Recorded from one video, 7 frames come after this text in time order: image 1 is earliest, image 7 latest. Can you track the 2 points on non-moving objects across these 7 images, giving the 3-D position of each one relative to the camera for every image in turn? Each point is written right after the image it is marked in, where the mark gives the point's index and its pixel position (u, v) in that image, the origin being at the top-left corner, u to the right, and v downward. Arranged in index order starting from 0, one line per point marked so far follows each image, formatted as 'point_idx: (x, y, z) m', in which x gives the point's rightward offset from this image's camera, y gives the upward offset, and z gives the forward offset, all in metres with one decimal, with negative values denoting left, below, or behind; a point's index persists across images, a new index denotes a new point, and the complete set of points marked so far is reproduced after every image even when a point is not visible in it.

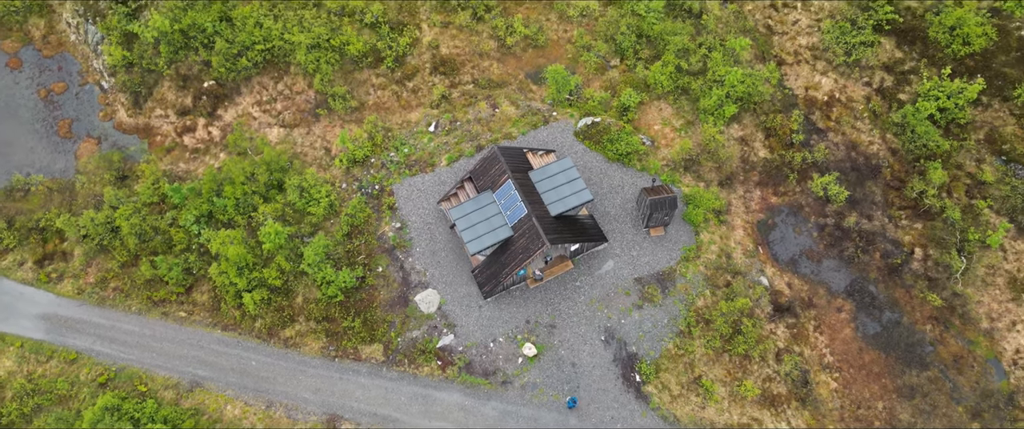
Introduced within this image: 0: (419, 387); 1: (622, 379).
0: (-2.3, -4.3, +19.3) m
1: (+2.7, -4.0, +19.2) m
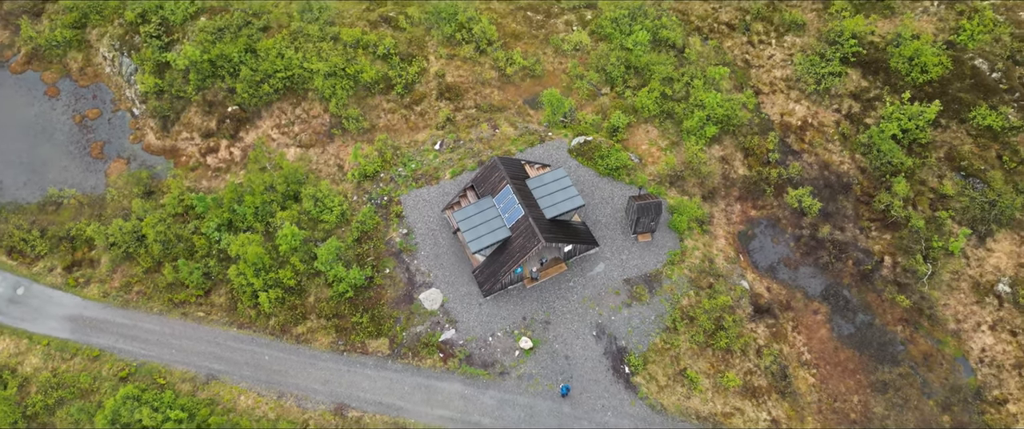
0: (-2.4, -4.3, +20.6) m
1: (+2.6, -4.1, +20.5) m
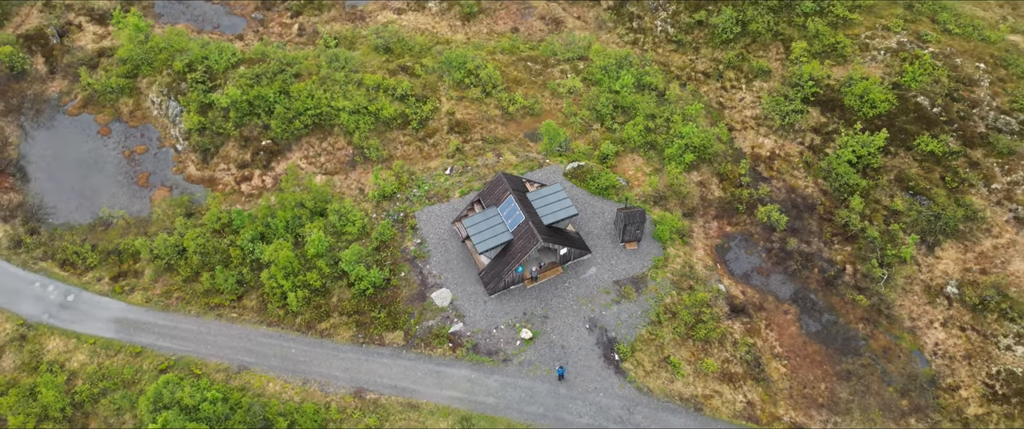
0: (-2.3, -4.4, +23.0) m
1: (+2.7, -4.2, +22.9) m
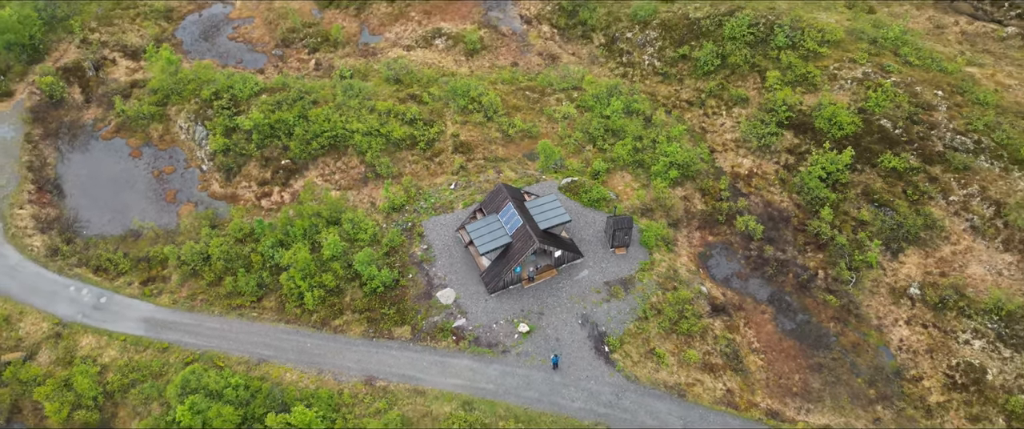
0: (-2.4, -4.5, +25.0) m
1: (+2.6, -4.3, +25.0) m
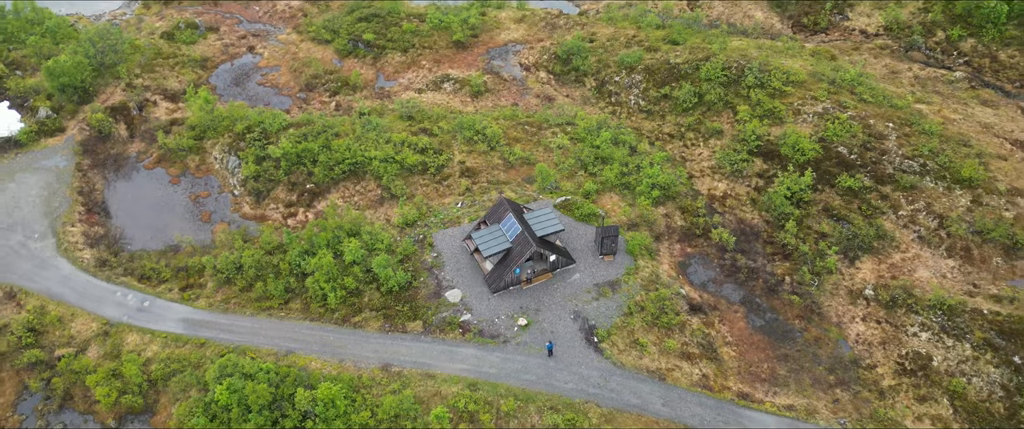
0: (-2.4, -4.7, +28.2) m
1: (+2.6, -4.5, +28.2) m
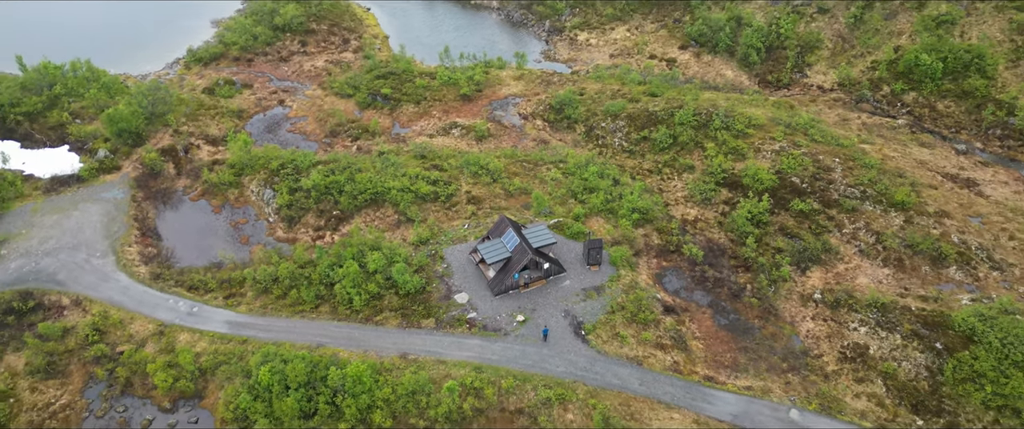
0: (-2.4, -5.2, +33.1) m
1: (+2.6, -5.0, +33.1) m
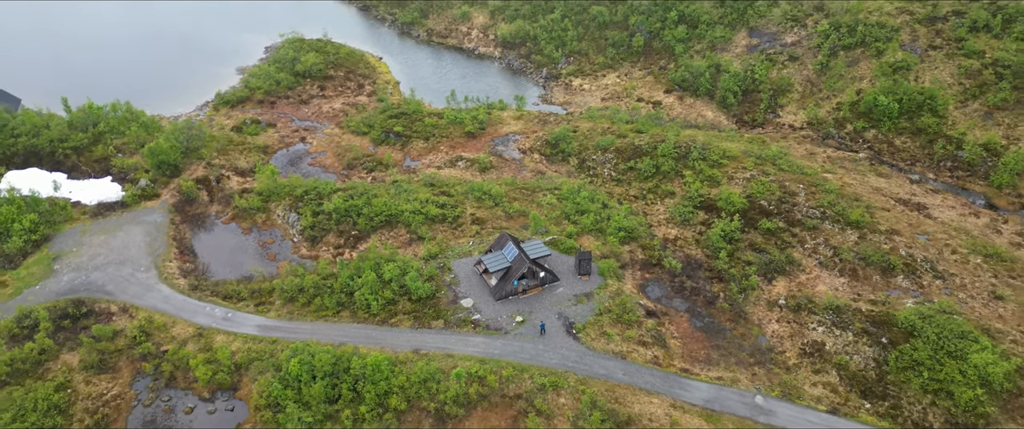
0: (-2.4, -5.8, +37.6) m
1: (+2.6, -5.6, +37.6) m
